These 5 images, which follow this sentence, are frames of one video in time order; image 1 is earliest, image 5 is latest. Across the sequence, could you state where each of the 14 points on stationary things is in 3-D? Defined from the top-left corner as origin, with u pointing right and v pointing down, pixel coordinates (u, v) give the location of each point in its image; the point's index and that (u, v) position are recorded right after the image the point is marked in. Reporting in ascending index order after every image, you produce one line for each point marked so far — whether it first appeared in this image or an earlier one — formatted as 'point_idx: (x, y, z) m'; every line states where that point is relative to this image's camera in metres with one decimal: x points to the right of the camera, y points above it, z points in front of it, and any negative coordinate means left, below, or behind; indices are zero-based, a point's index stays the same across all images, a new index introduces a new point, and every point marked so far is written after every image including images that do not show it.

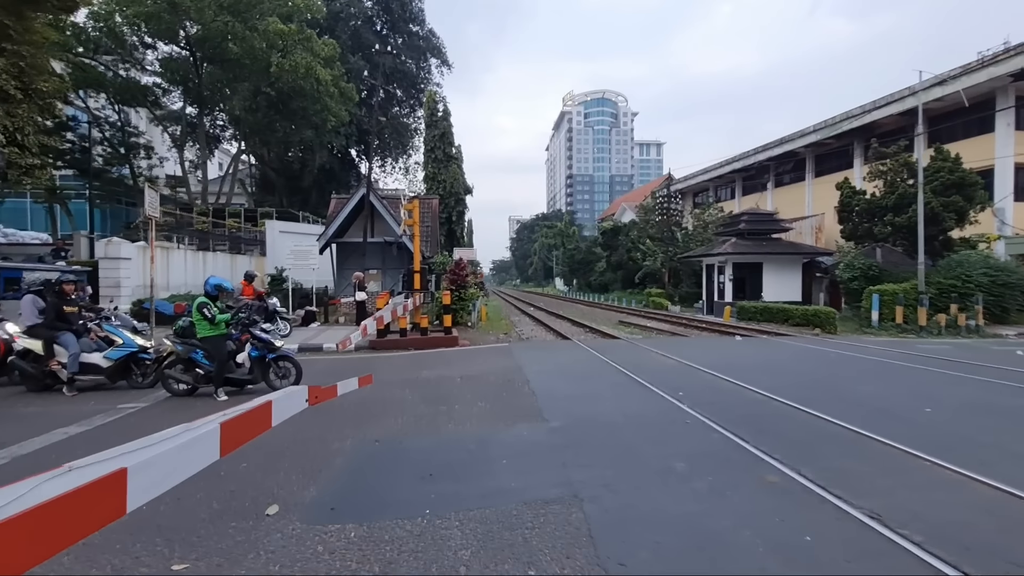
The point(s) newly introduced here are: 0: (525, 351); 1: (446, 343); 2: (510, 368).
0: (+0.2, -1.3, +13.2) m
1: (-1.5, -1.2, +14.6) m
2: (0.0, -1.3, +10.2) m
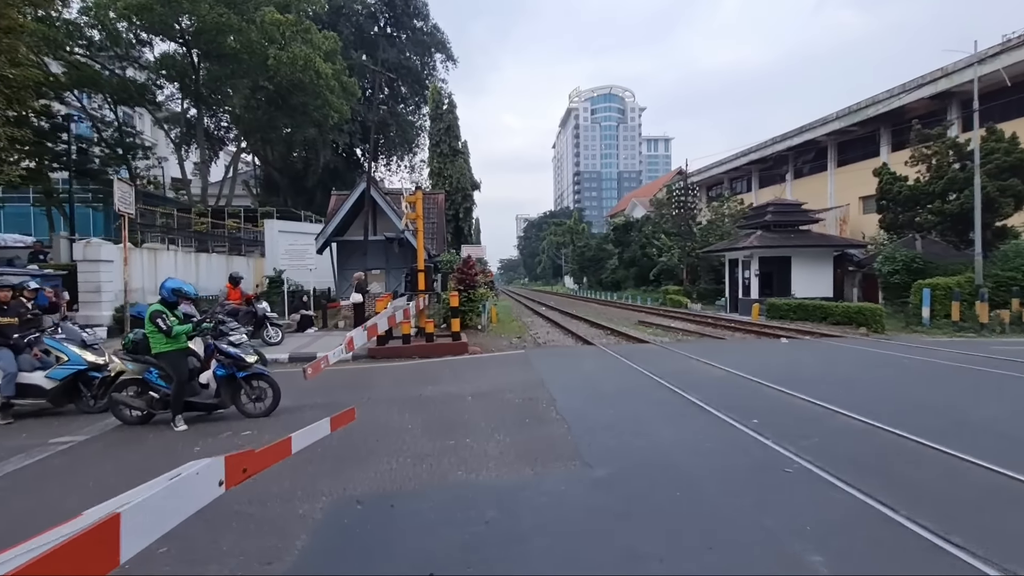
0: (+0.5, -1.3, +11.7) m
1: (-1.2, -1.3, +13.0) m
2: (+0.2, -1.3, +8.6) m
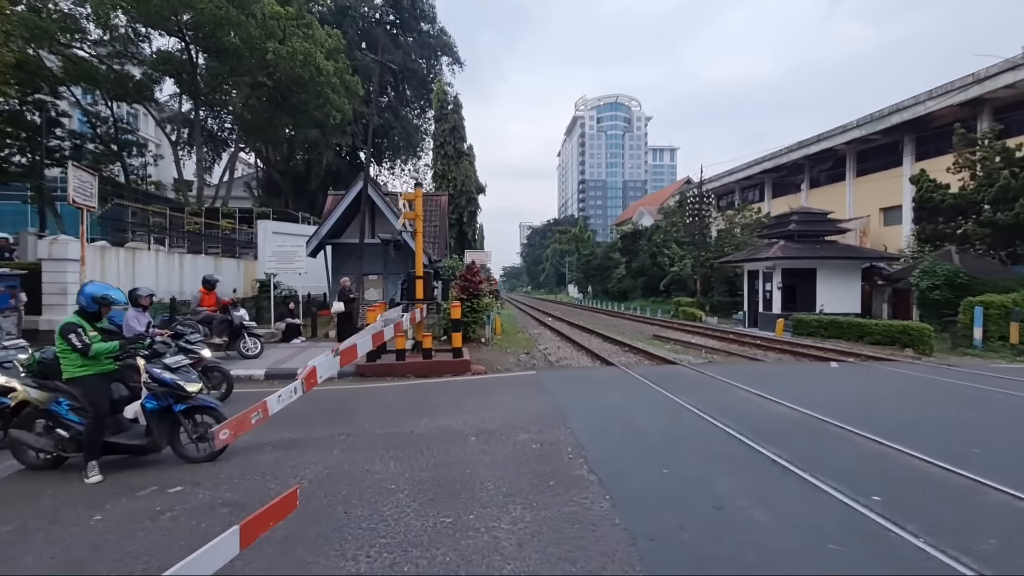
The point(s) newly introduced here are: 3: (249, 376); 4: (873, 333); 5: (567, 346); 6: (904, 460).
0: (+0.7, -1.5, +10.0) m
1: (-1.0, -1.4, +11.4) m
2: (+0.4, -1.4, +7.0) m
3: (-4.4, -1.5, +10.8) m
4: (+9.8, -1.2, +17.5) m
5: (+1.5, -1.5, +17.0) m
6: (+3.3, -1.4, +5.4) m
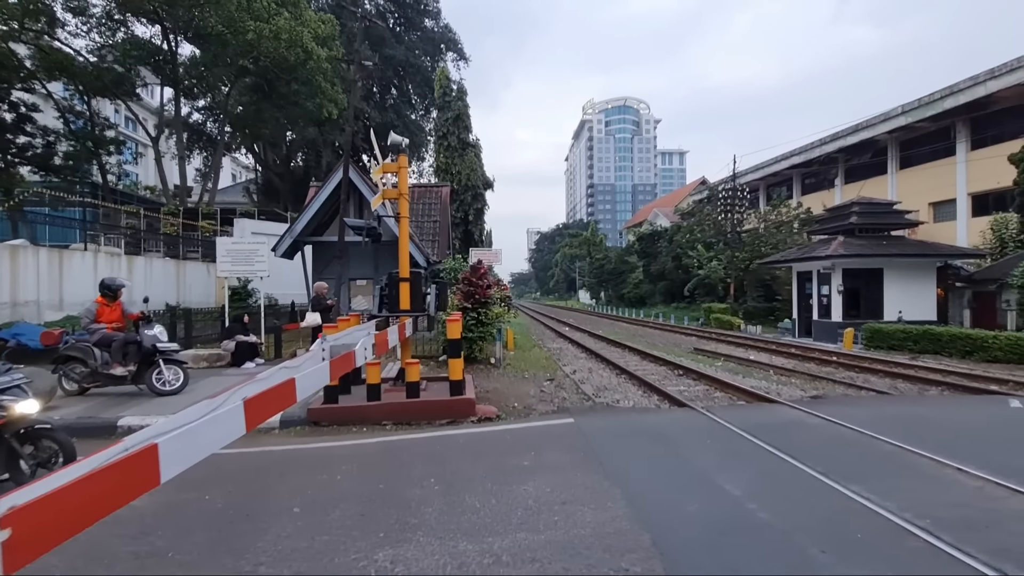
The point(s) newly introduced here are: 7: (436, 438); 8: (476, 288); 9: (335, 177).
0: (+1.0, -1.5, +6.4) m
1: (-0.7, -1.5, +7.8) m
2: (+0.6, -1.4, +3.4) m
3: (-4.1, -1.6, +7.3) m
4: (+10.2, -1.3, +13.7) m
5: (+1.8, -1.7, +13.4) m
6: (+3.5, -1.4, +1.8) m
7: (-0.8, -1.6, +6.8) m
8: (-0.7, 0.0, +12.4) m
9: (-4.4, +2.8, +16.0) m
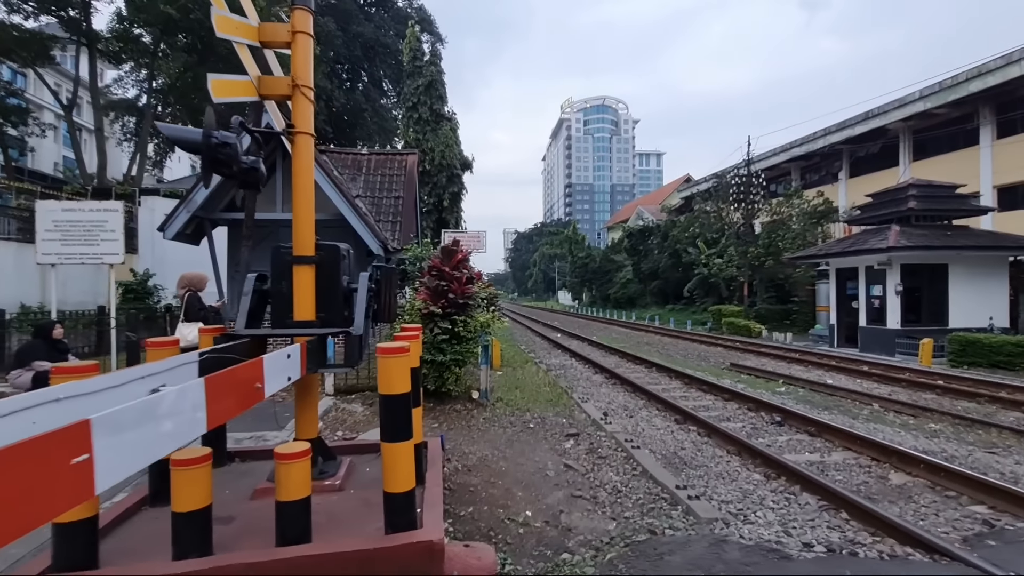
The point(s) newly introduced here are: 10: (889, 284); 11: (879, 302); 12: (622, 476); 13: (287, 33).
0: (+1.1, -1.4, +1.9) m
1: (-0.6, -1.4, +3.2) m
2: (+0.9, -1.4, -1.1) m
3: (-4.0, -1.5, +2.5) m
4: (+10.0, -1.2, +9.5) m
5: (+1.7, -1.6, +8.9) m
6: (+3.9, -1.4, -2.7) m
7: (-0.7, -1.5, +2.2) m
8: (-0.7, +0.1, +7.7) m
9: (-4.6, +2.9, +11.2) m
10: (+10.7, +0.2, +18.1) m
11: (+10.4, -0.4, +18.0) m
12: (+0.9, -1.5, +5.2) m
13: (-1.6, +1.8, +4.8) m
